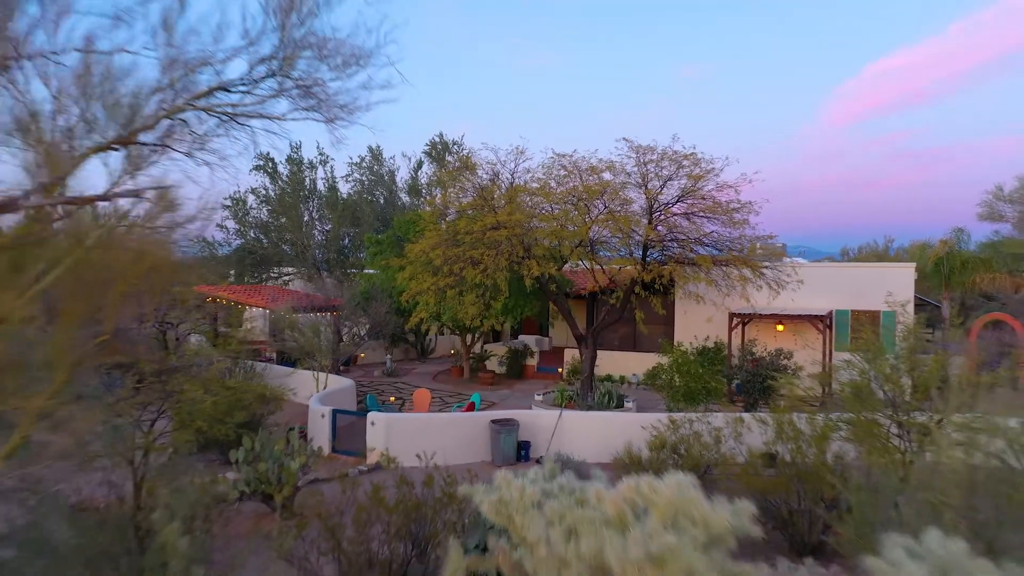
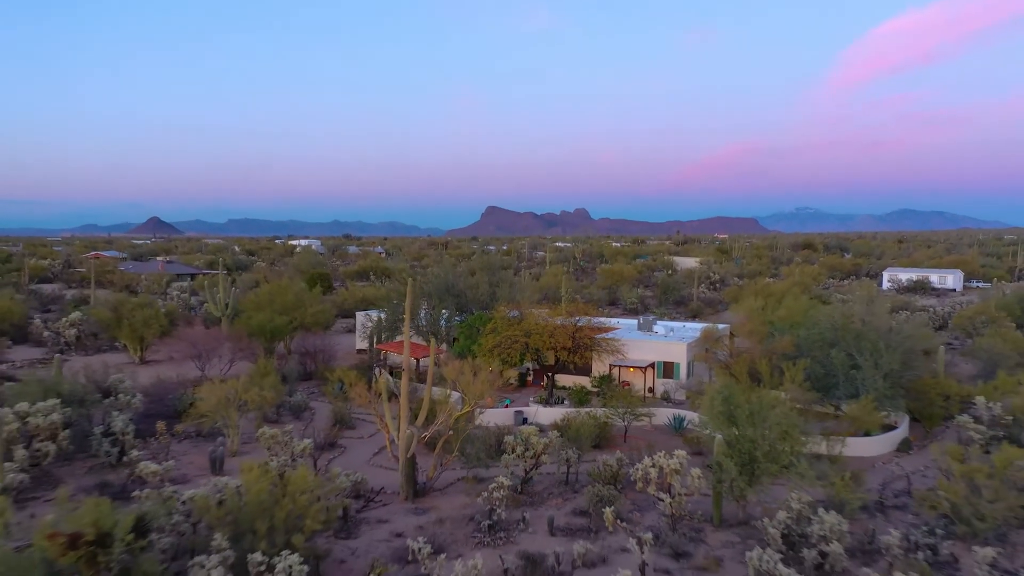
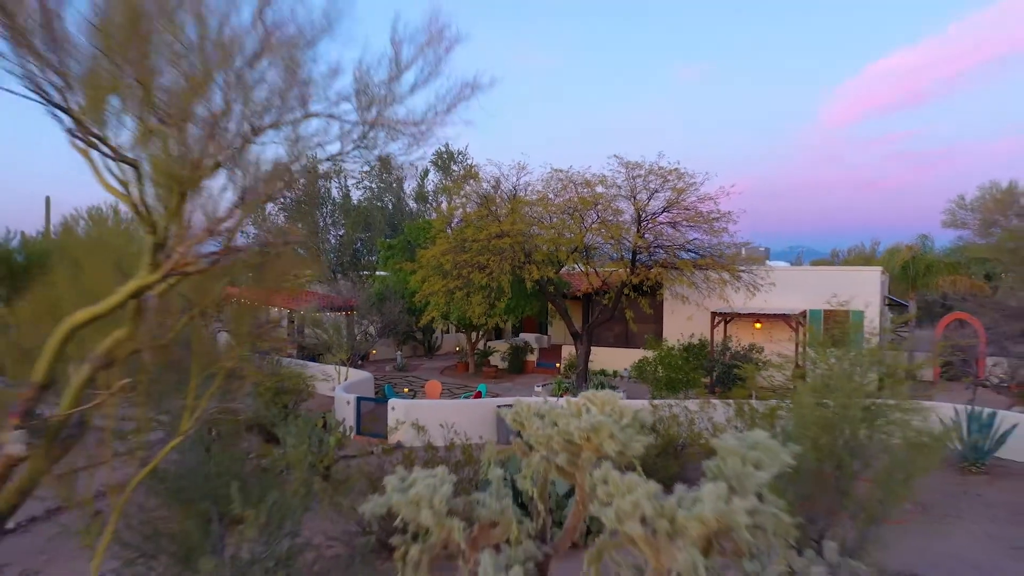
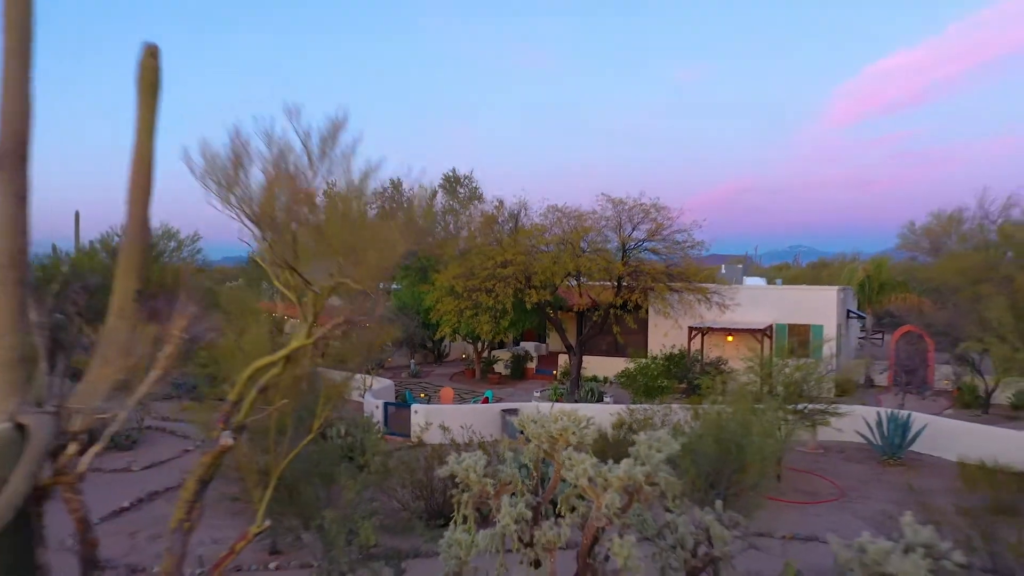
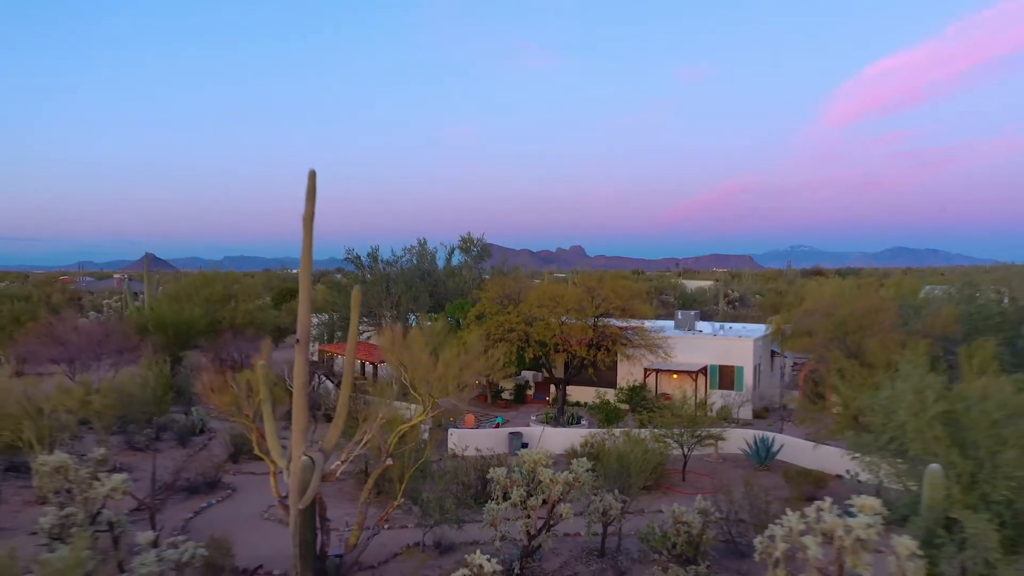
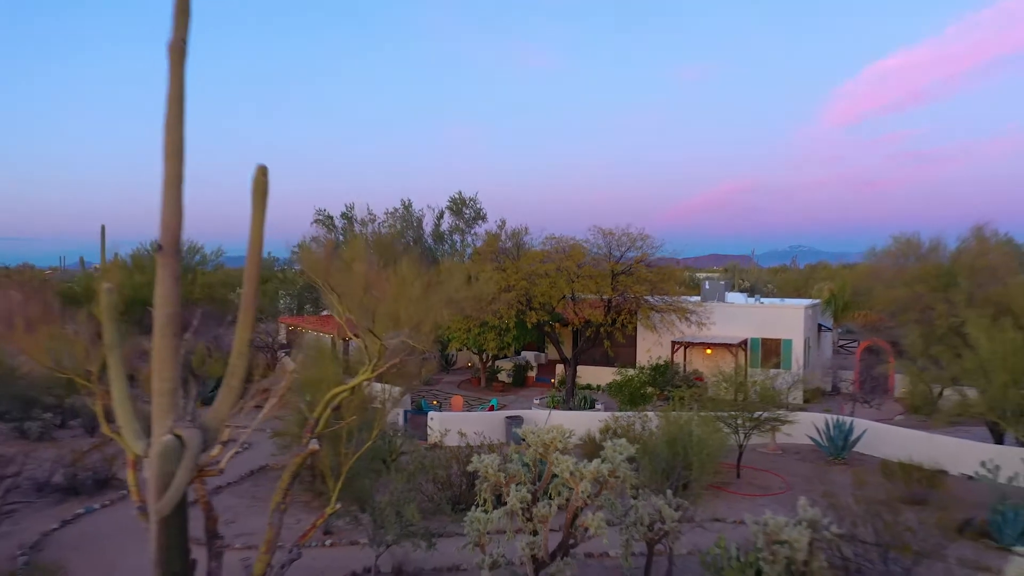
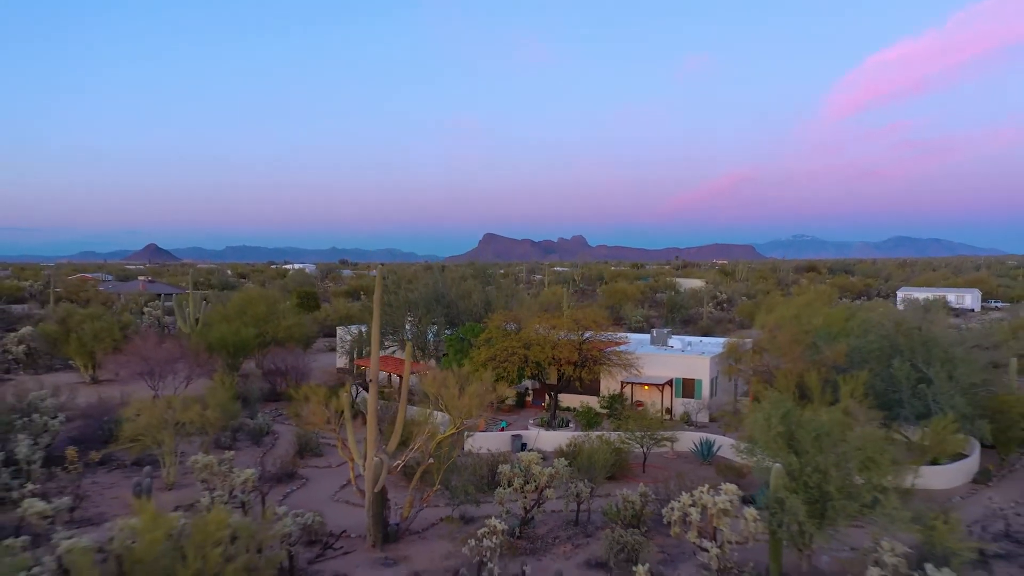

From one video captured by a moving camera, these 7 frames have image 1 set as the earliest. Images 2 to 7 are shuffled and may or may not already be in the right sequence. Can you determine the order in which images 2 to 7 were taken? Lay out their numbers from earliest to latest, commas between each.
3, 4, 6, 5, 7, 2
